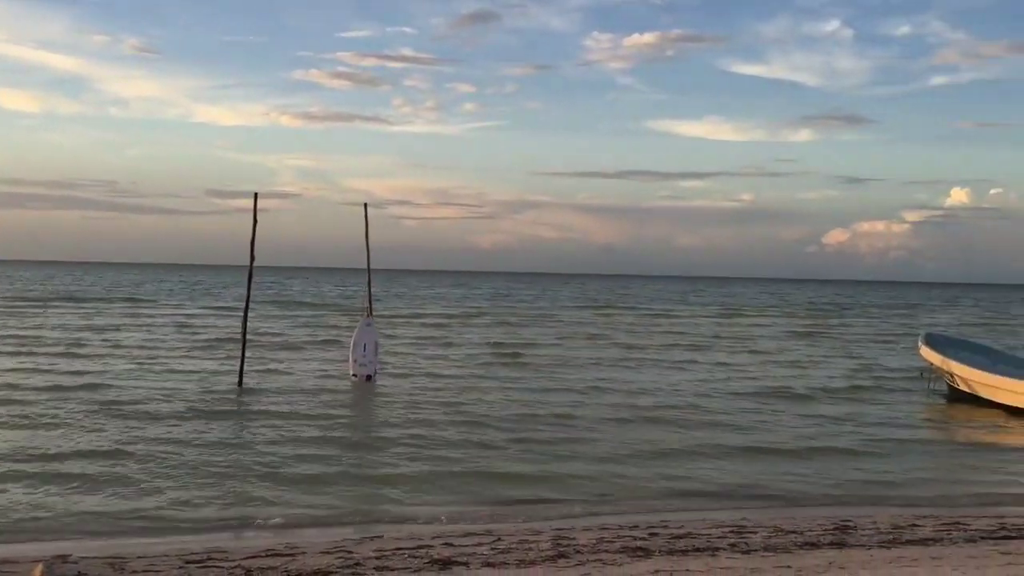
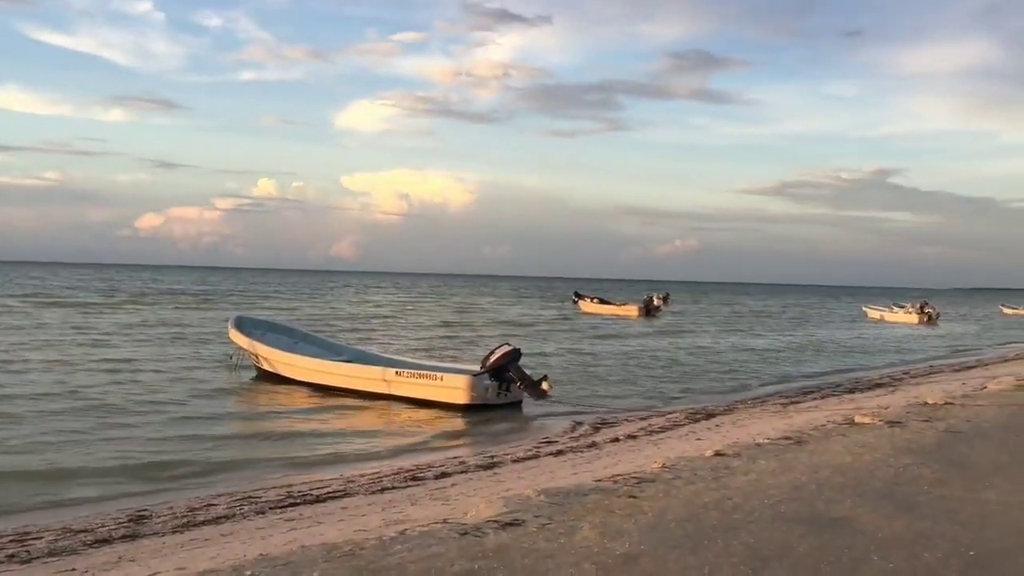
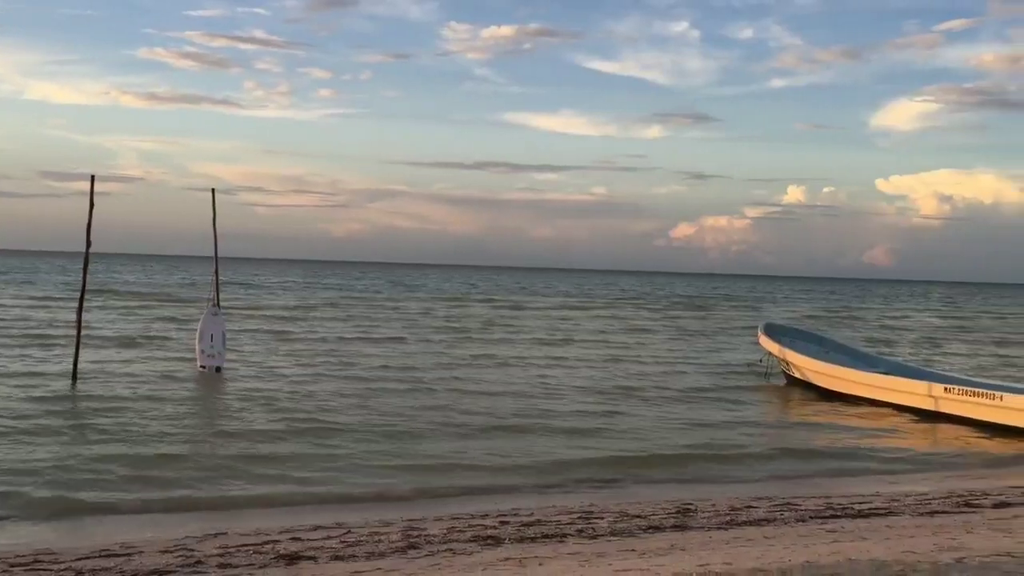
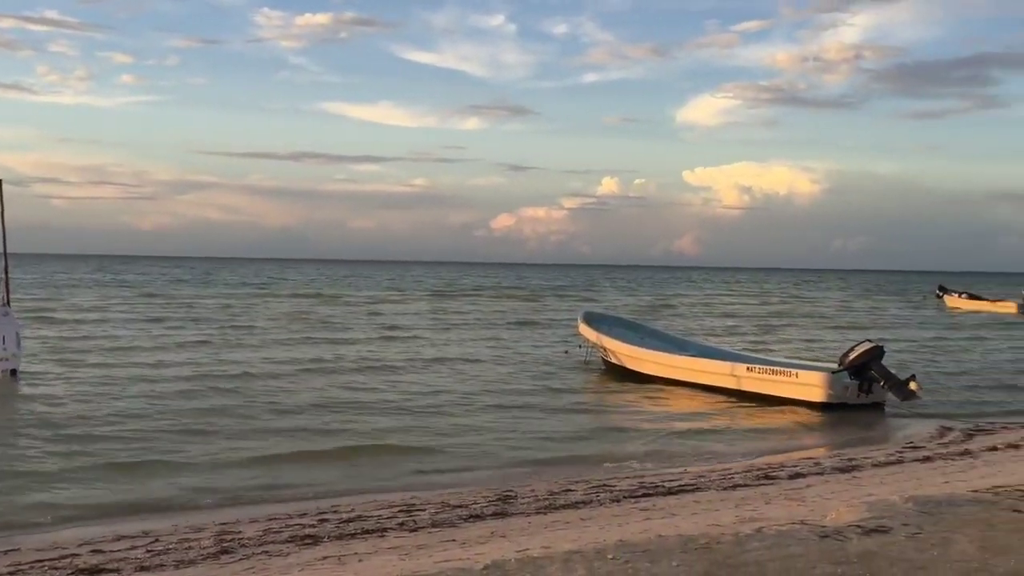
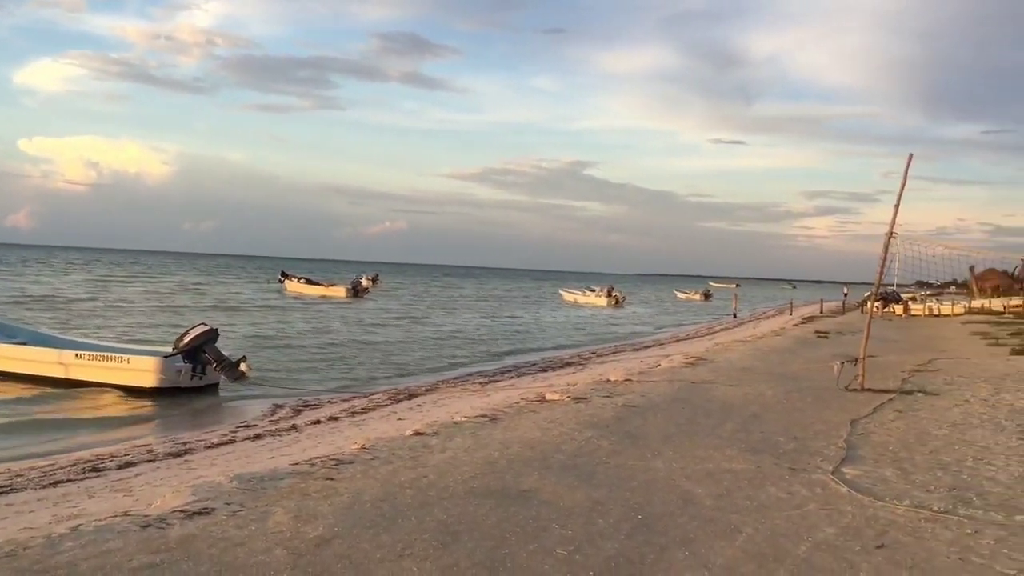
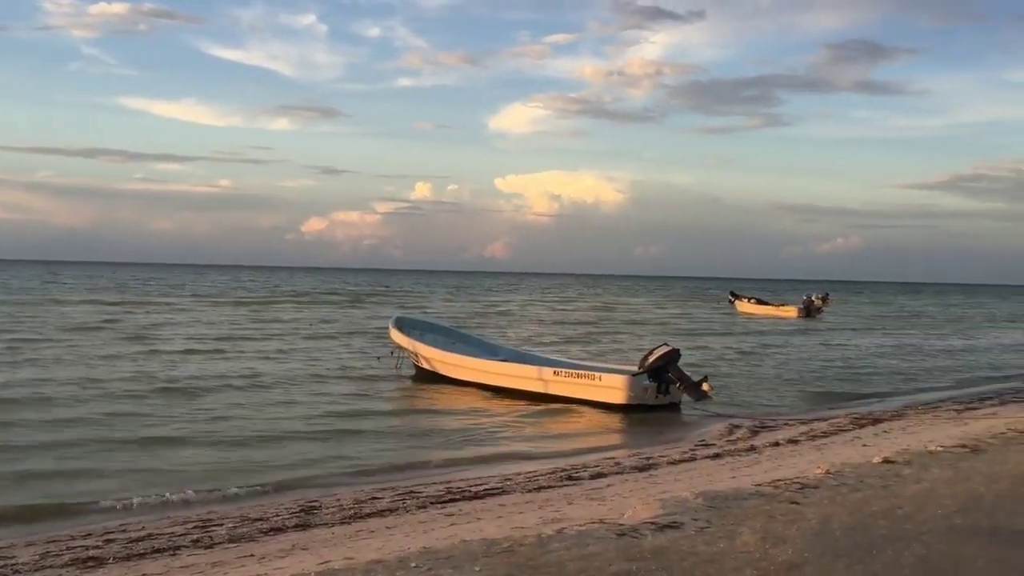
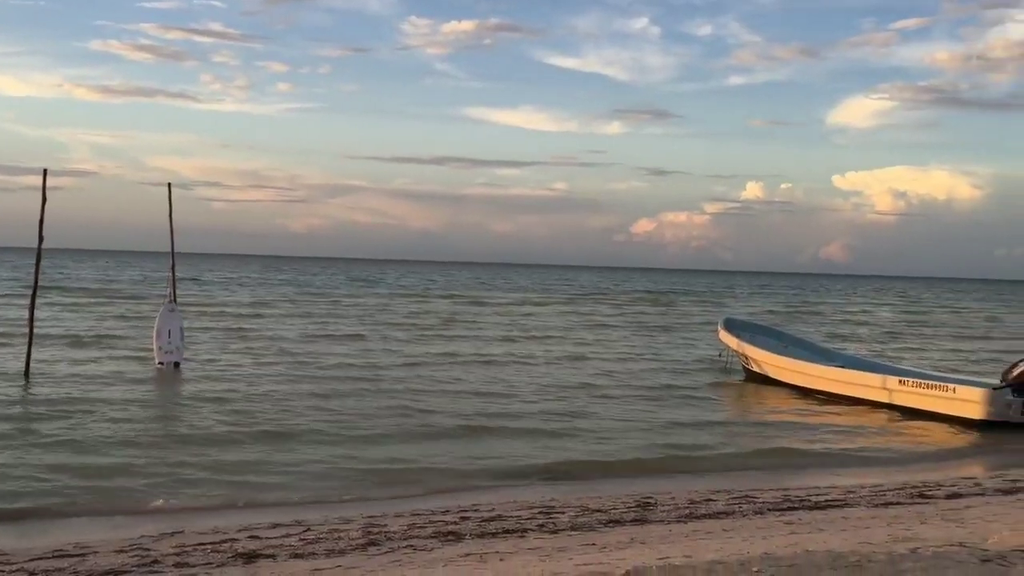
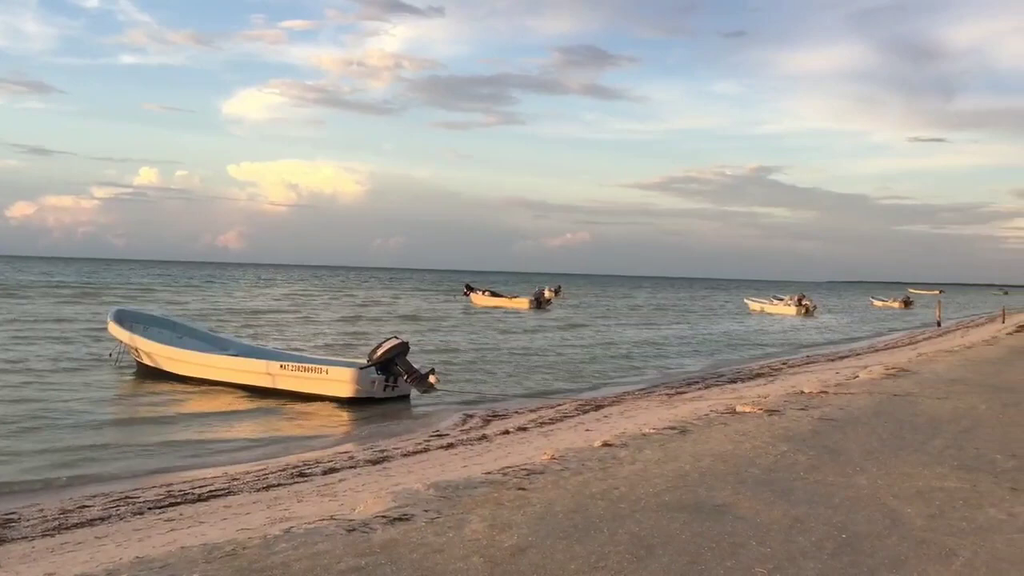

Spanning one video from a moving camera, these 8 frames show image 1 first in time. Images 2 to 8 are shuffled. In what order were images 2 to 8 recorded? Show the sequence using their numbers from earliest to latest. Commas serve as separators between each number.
3, 7, 4, 6, 2, 8, 5
